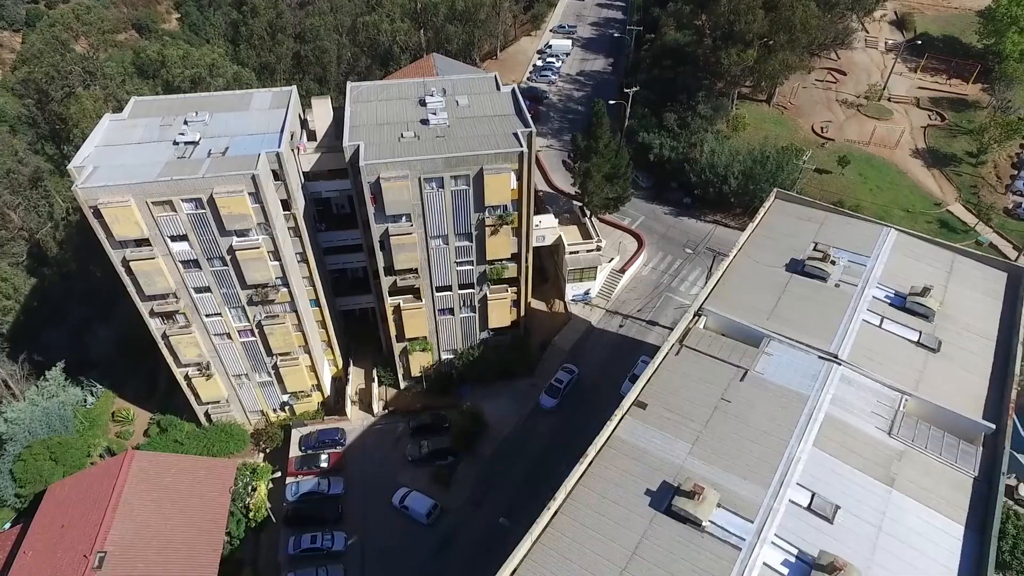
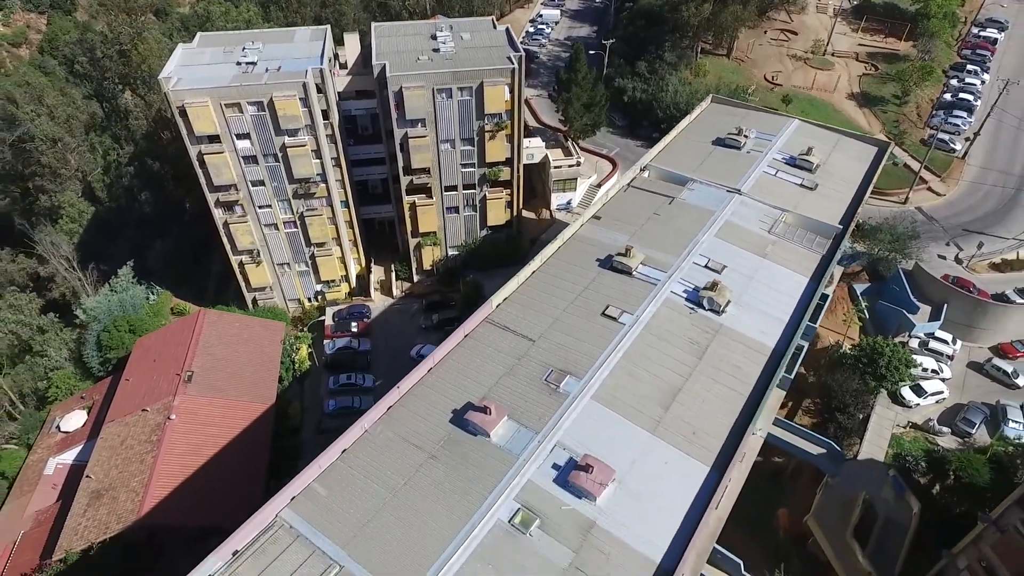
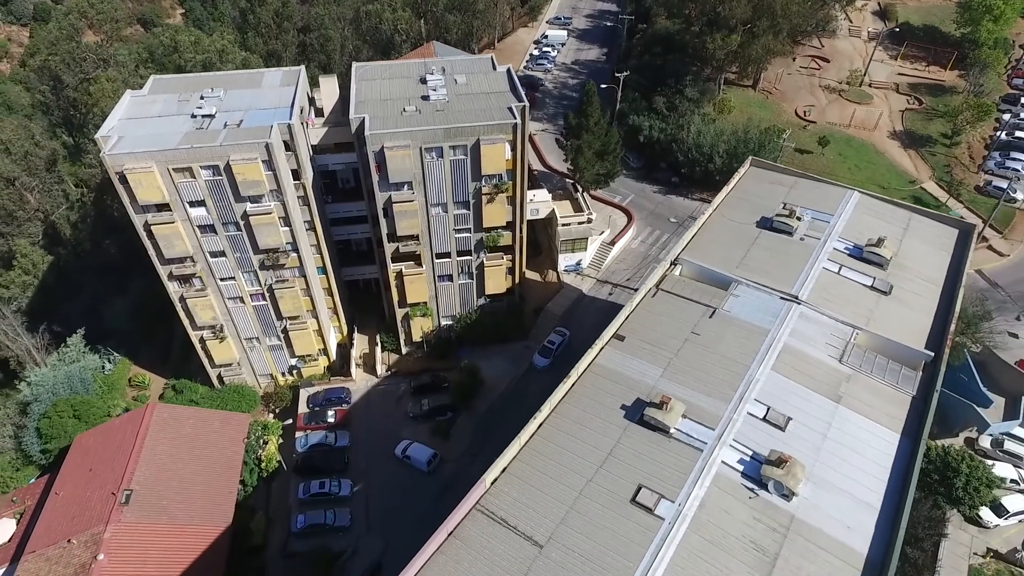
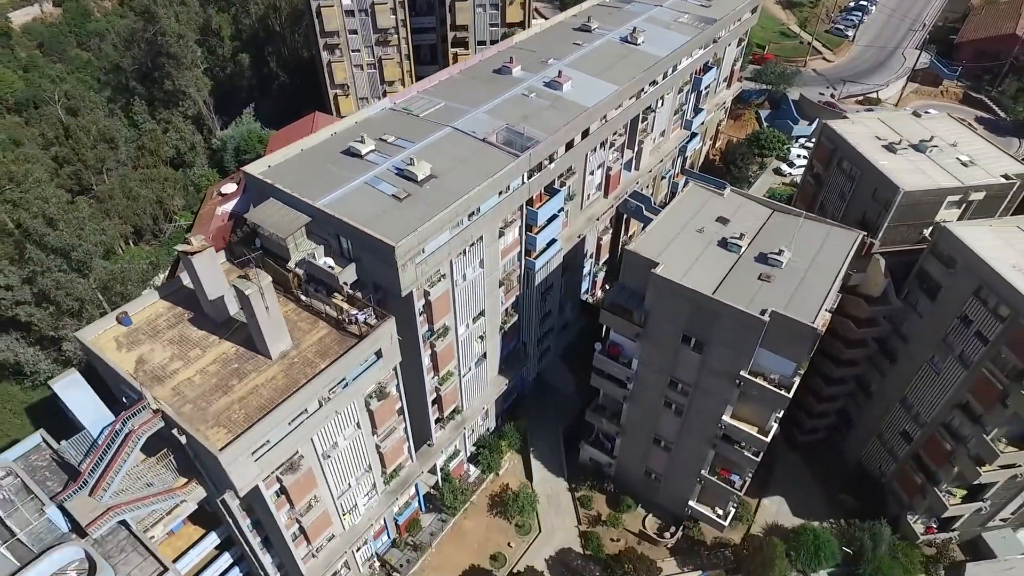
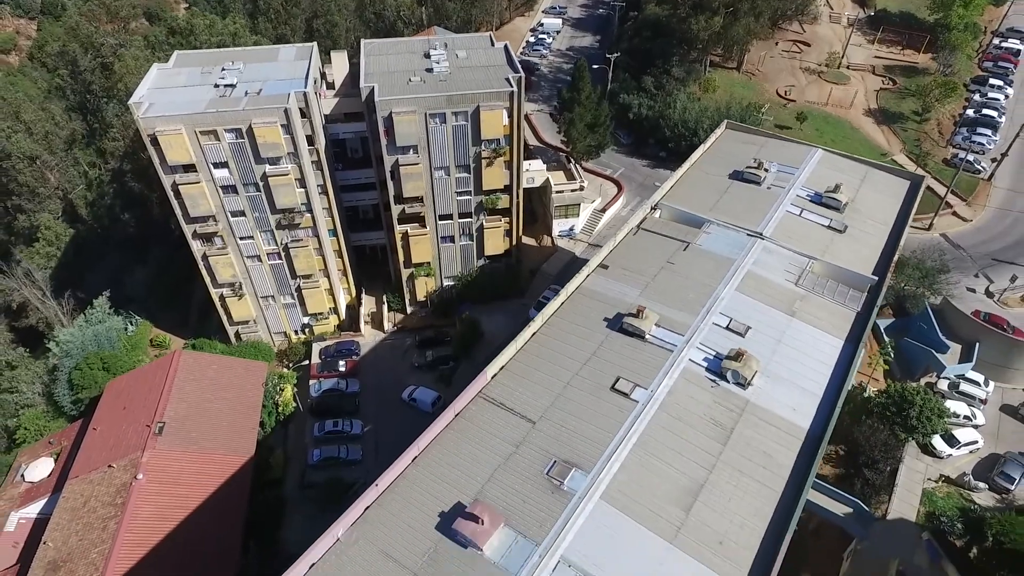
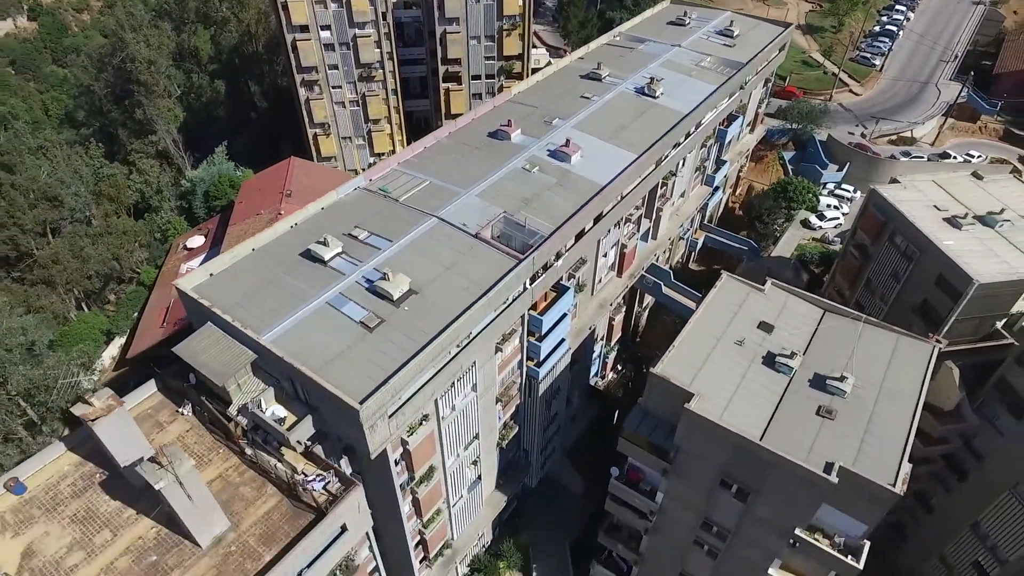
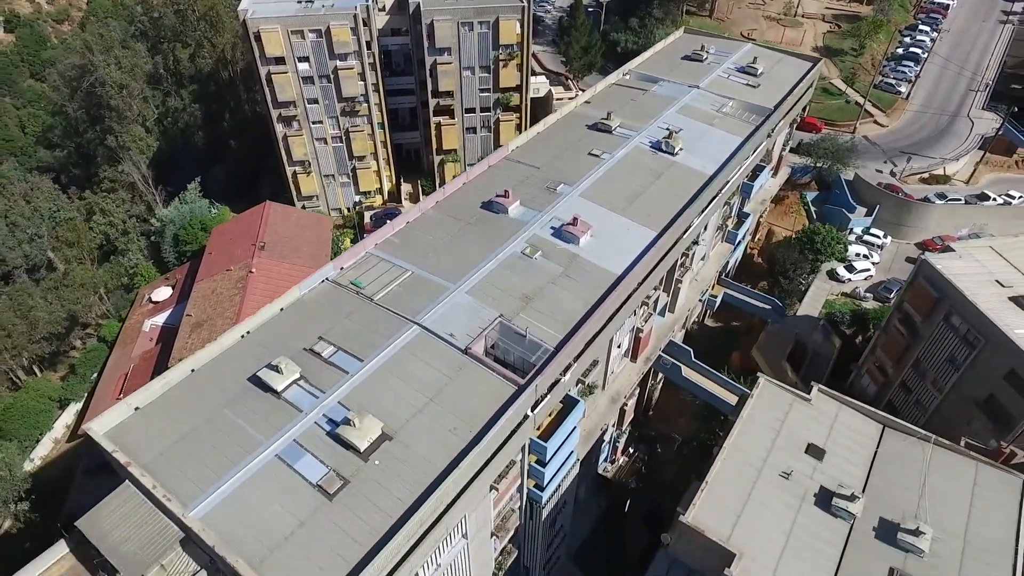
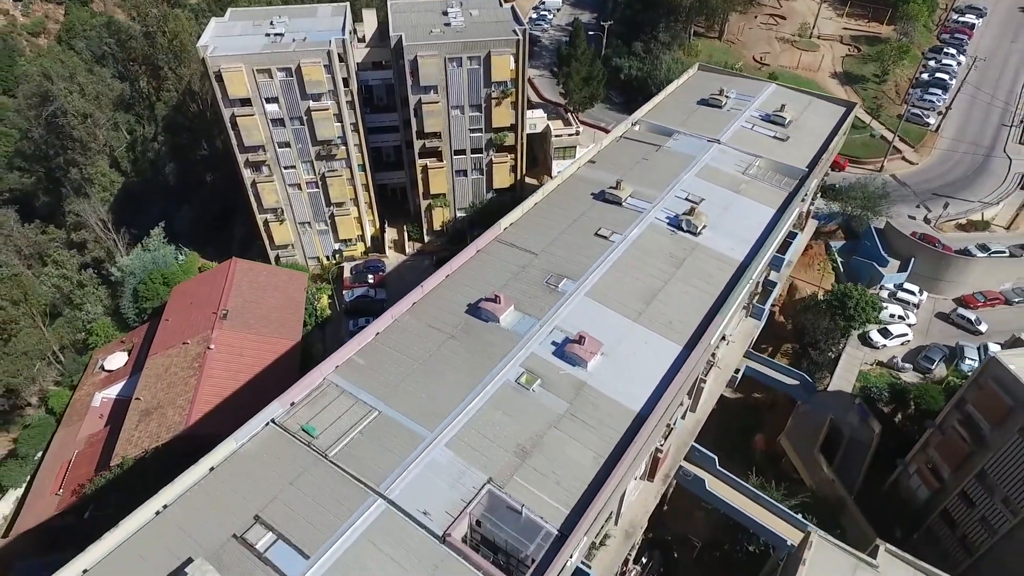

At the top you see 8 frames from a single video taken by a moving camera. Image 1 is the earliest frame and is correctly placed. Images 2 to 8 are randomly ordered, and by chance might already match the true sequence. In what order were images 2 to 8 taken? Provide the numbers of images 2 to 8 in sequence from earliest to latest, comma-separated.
3, 5, 2, 8, 7, 6, 4
